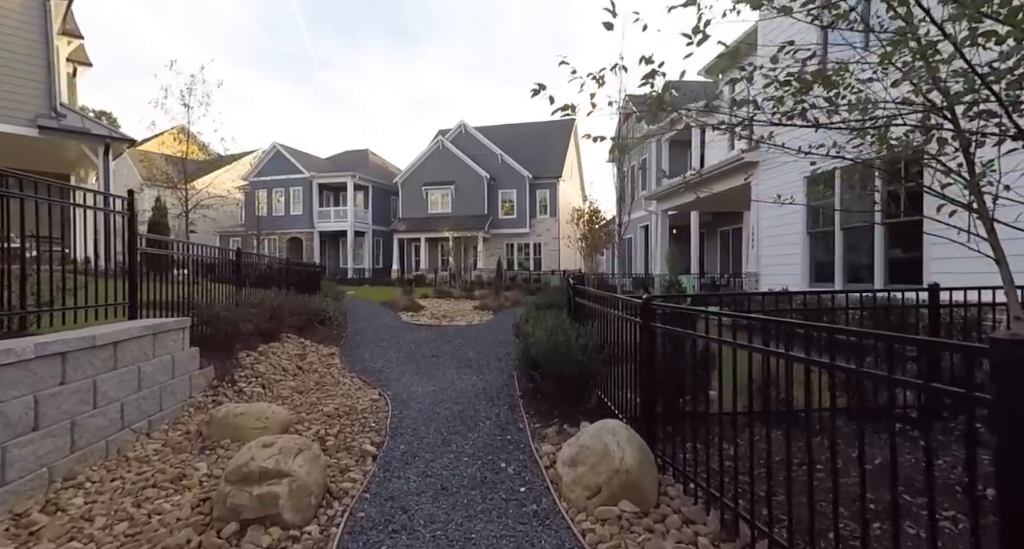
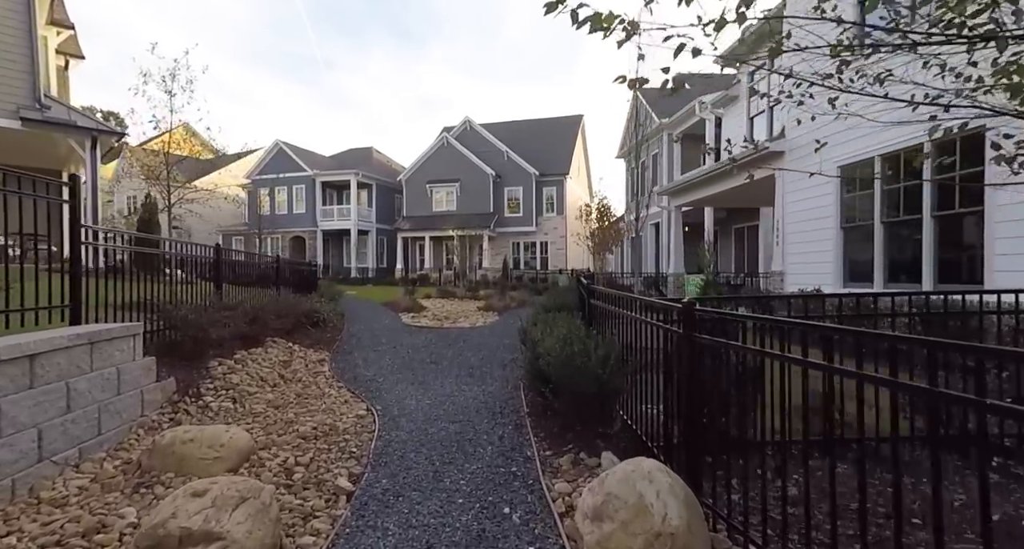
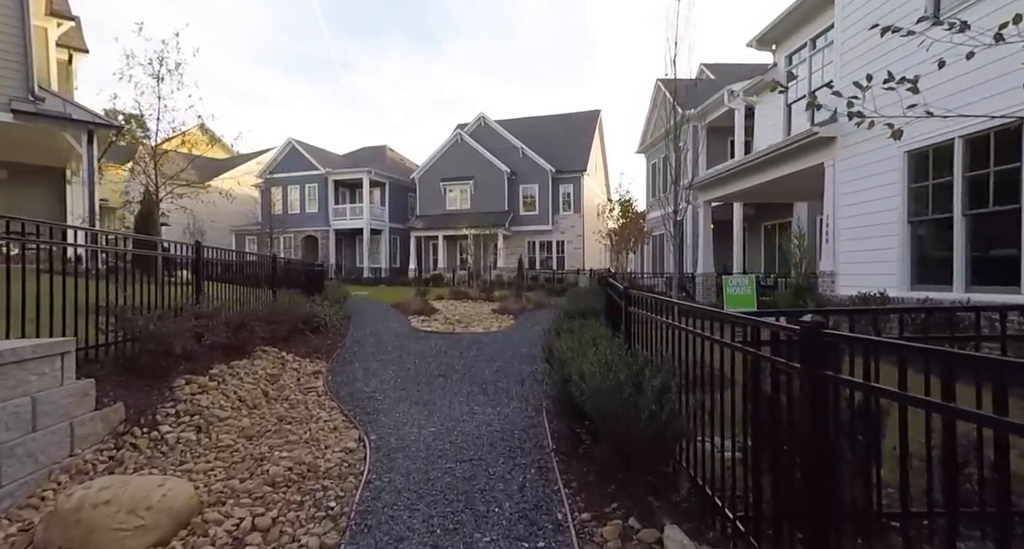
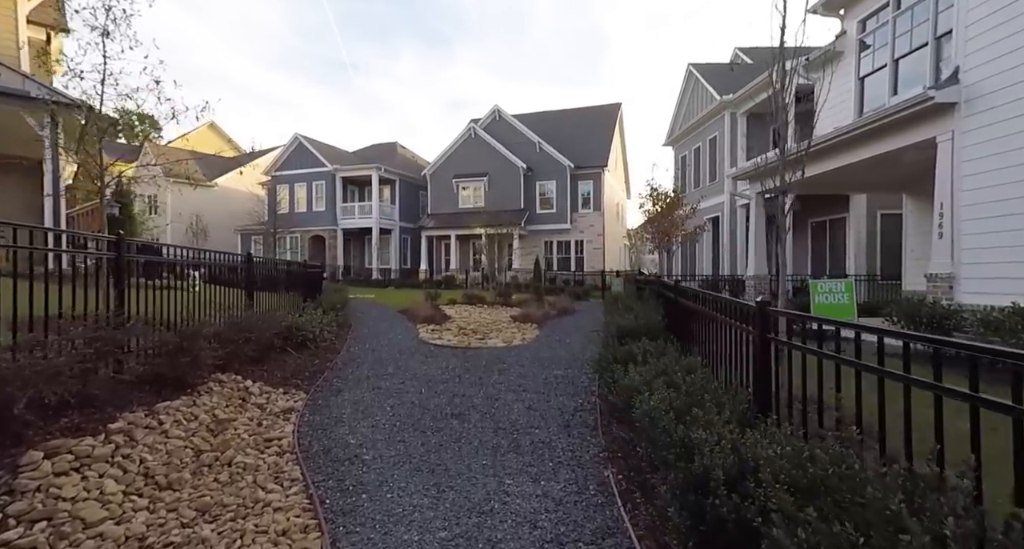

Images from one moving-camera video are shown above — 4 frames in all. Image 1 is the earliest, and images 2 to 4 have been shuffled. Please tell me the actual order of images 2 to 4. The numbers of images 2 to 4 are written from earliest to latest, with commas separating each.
2, 3, 4
